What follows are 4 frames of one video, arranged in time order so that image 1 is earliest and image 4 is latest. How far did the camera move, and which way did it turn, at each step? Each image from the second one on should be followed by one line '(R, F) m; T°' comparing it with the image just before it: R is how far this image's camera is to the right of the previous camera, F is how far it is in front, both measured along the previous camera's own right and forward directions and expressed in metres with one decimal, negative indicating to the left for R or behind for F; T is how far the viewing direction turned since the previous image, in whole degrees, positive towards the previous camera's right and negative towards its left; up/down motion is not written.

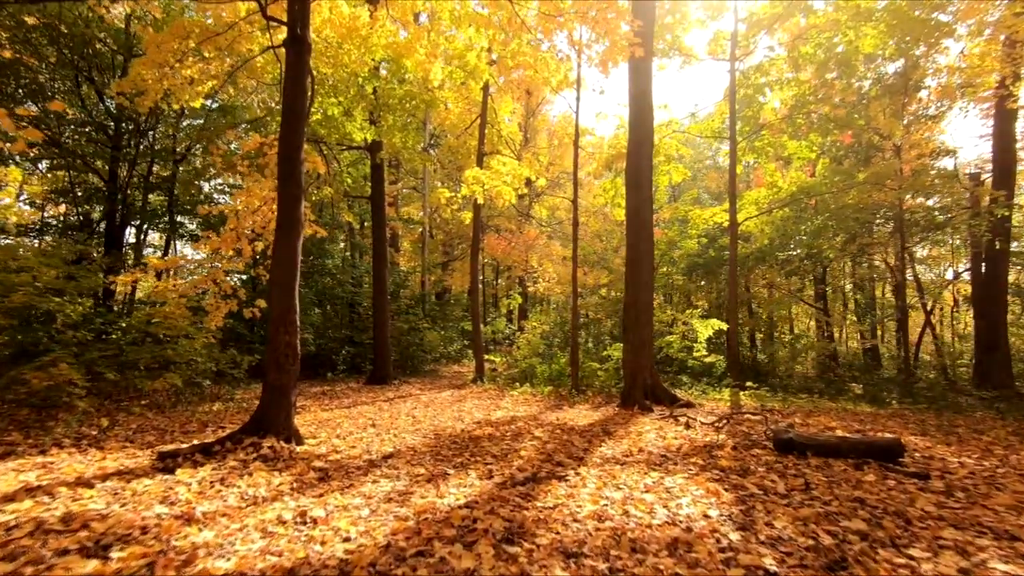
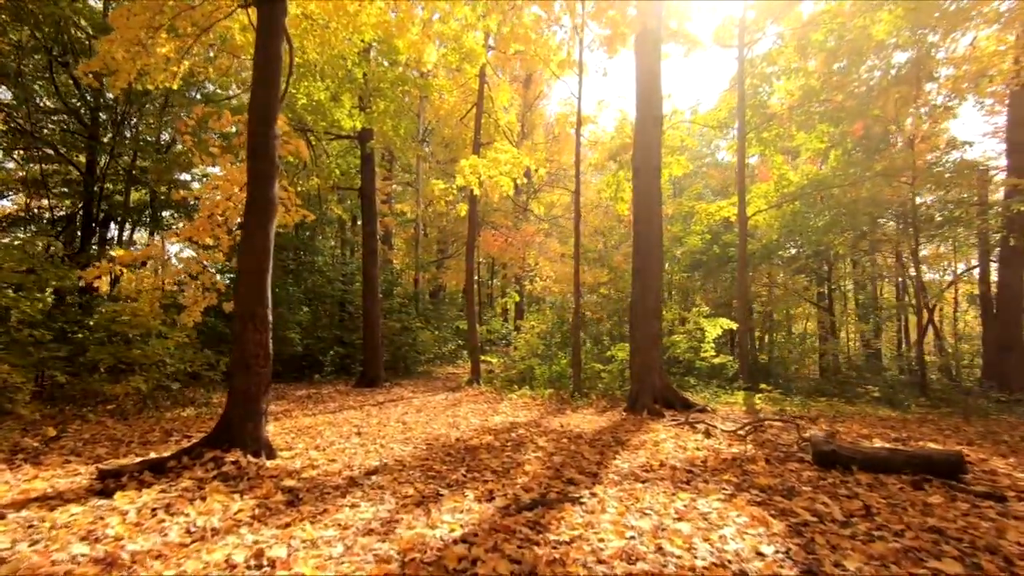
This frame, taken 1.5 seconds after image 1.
(-0.1, +0.6) m; +1°
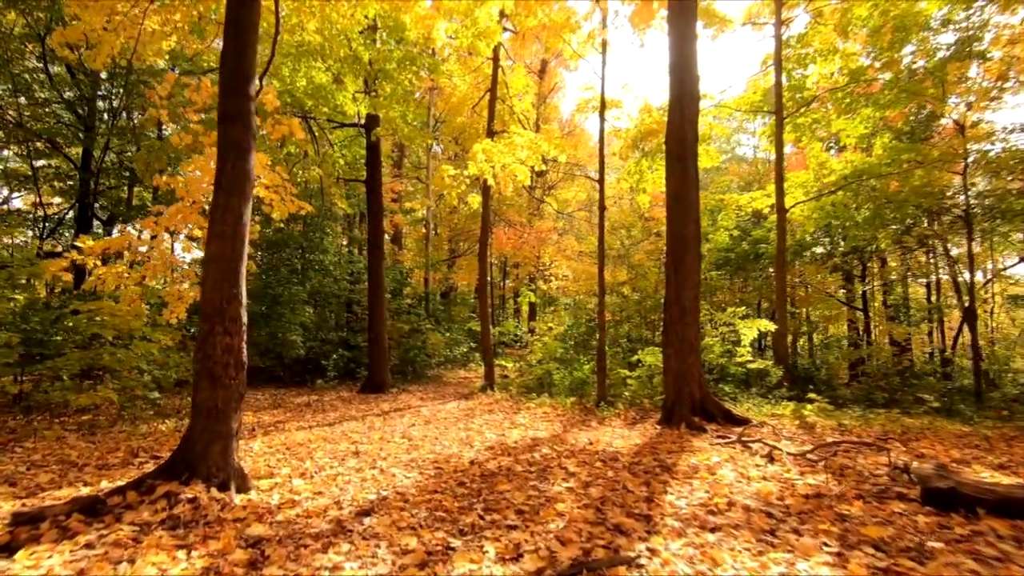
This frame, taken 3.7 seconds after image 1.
(-0.1, +0.9) m; -1°
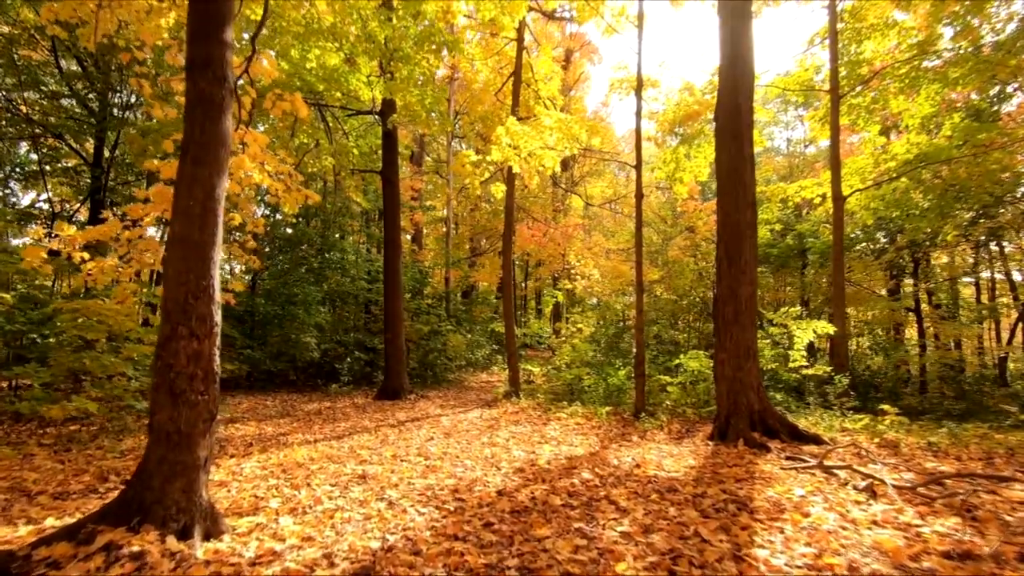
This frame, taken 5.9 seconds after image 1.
(-0.1, +0.8) m; -2°
